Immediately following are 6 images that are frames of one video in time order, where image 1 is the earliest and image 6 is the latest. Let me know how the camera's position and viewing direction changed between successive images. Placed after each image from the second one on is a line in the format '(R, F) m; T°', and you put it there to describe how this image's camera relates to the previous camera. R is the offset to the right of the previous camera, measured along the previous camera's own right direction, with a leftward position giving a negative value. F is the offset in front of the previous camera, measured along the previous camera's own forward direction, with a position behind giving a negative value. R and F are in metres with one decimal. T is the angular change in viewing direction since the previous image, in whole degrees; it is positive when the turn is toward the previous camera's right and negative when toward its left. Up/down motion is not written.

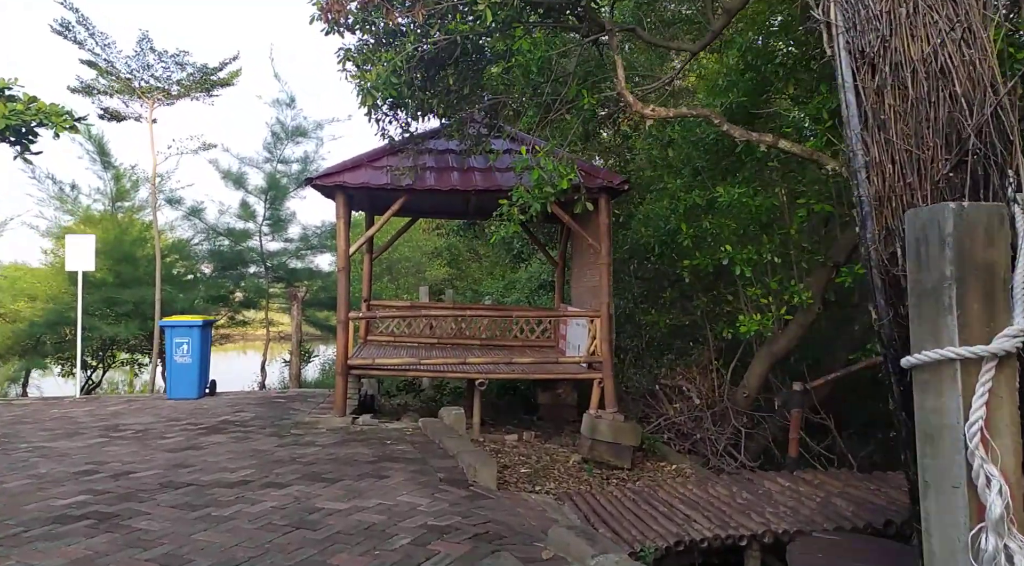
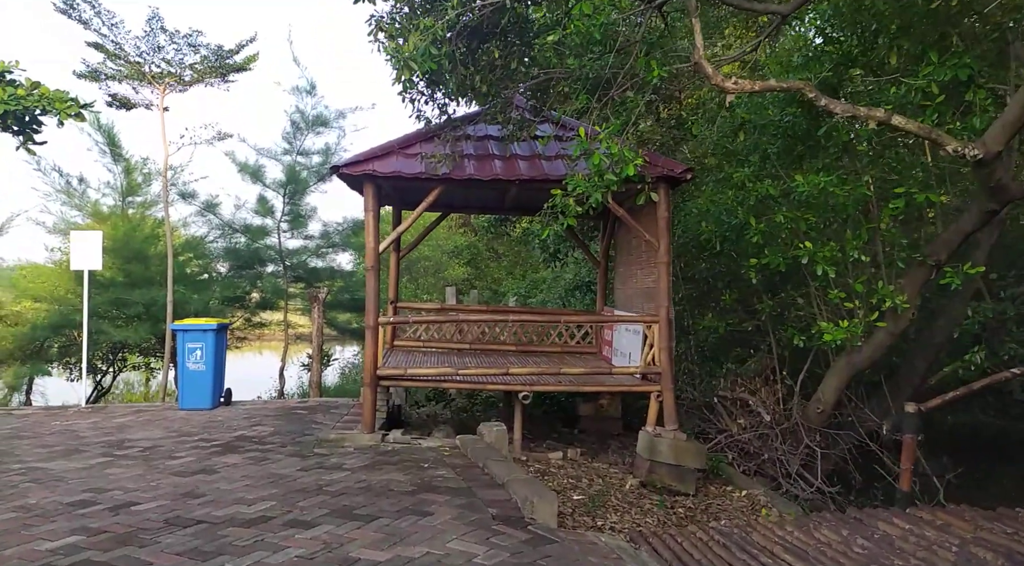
(-0.3, +0.8) m; -1°
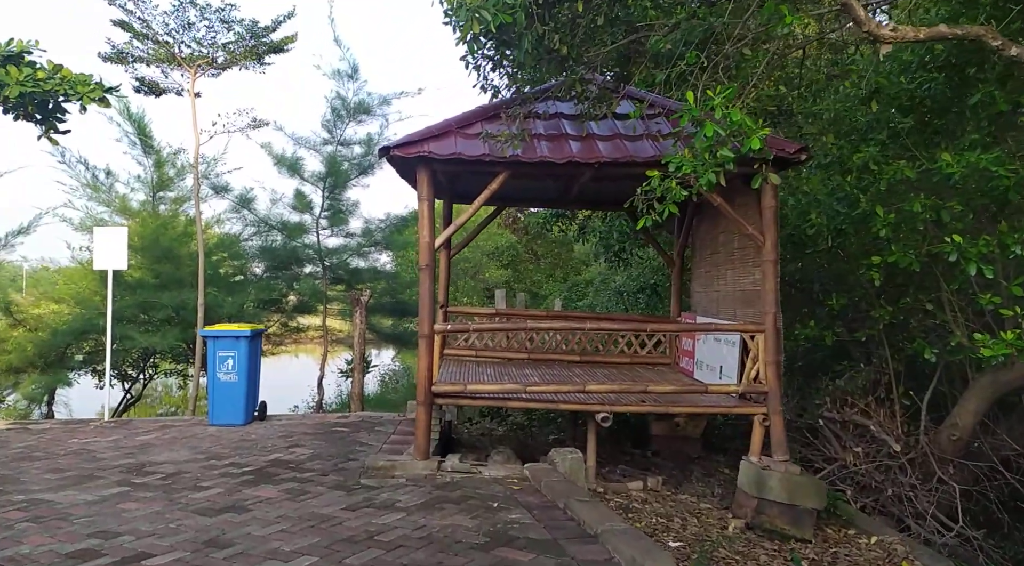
(-0.4, +1.0) m; -3°
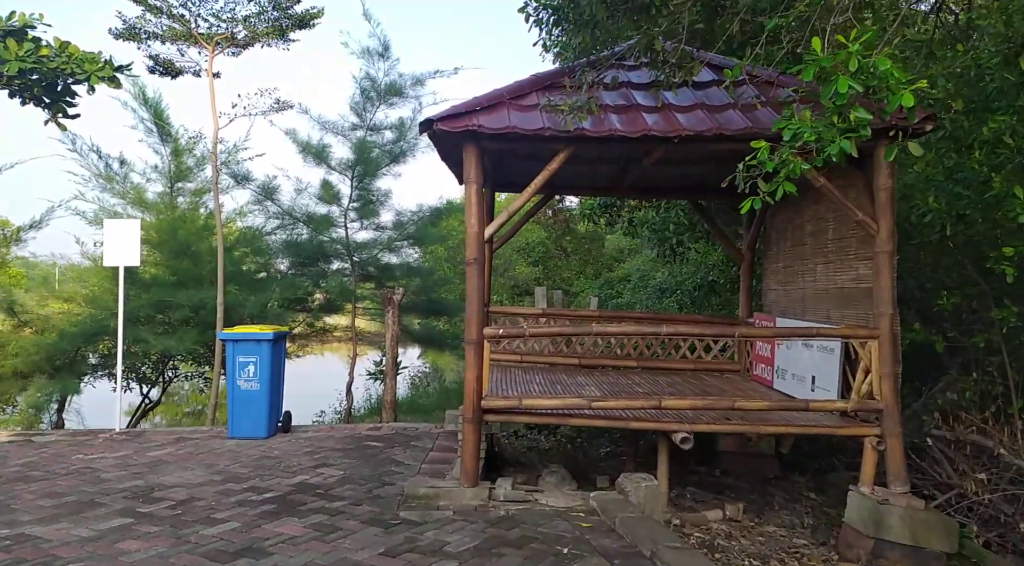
(-0.3, +0.9) m; -2°
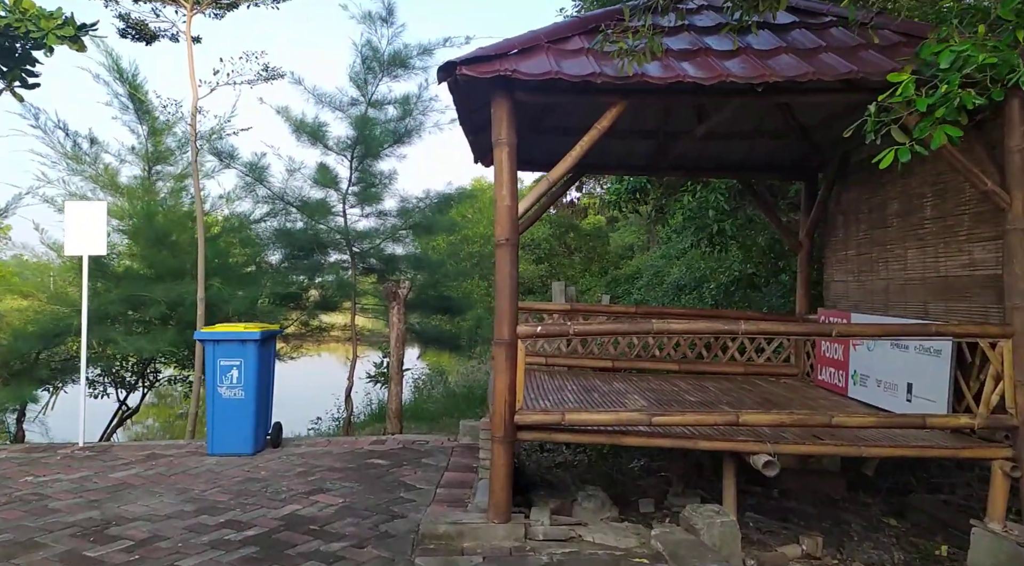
(-0.2, +1.0) m; 0°
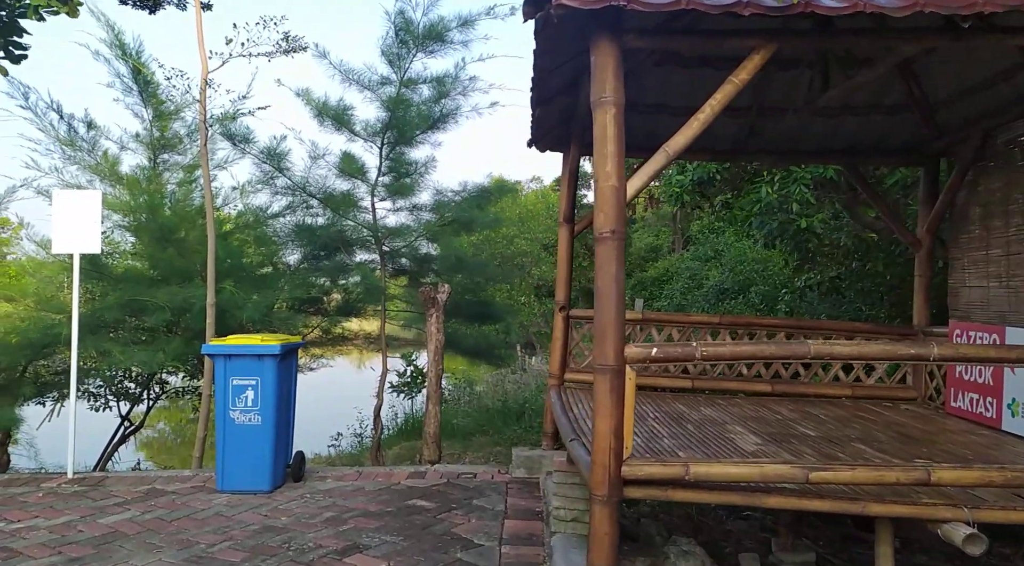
(-0.4, +1.0) m; -1°
